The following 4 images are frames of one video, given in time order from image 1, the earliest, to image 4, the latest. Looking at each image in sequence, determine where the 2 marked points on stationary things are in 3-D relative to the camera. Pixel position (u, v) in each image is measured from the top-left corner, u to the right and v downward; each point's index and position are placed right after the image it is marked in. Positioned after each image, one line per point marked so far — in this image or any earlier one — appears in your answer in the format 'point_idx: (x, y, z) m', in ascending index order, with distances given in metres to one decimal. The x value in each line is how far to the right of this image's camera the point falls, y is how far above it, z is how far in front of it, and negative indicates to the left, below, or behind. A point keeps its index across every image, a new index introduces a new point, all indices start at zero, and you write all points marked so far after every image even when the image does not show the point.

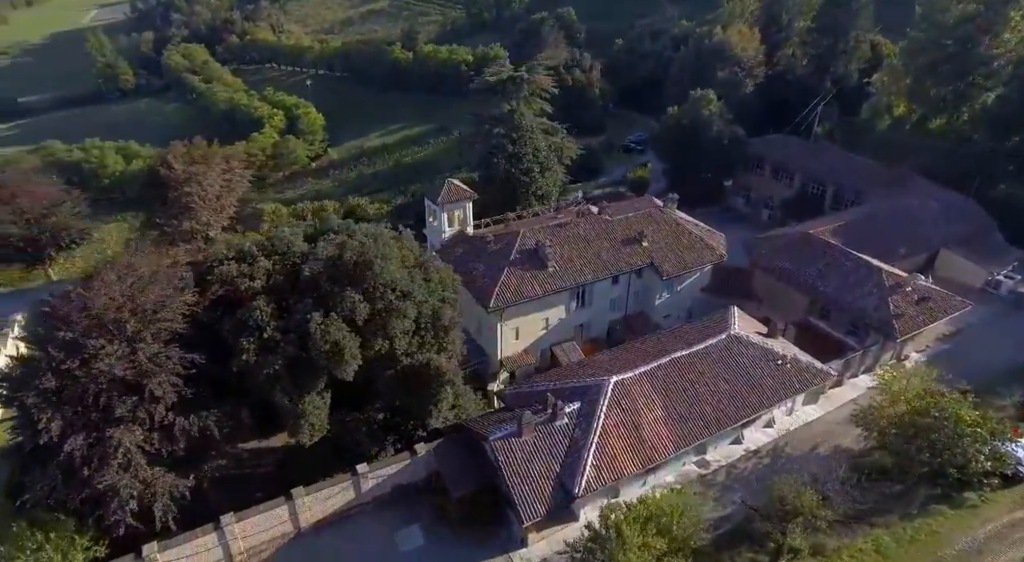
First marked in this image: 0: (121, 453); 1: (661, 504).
0: (-11.9, -5.2, +18.3) m
1: (+4.7, -7.3, +19.6) m
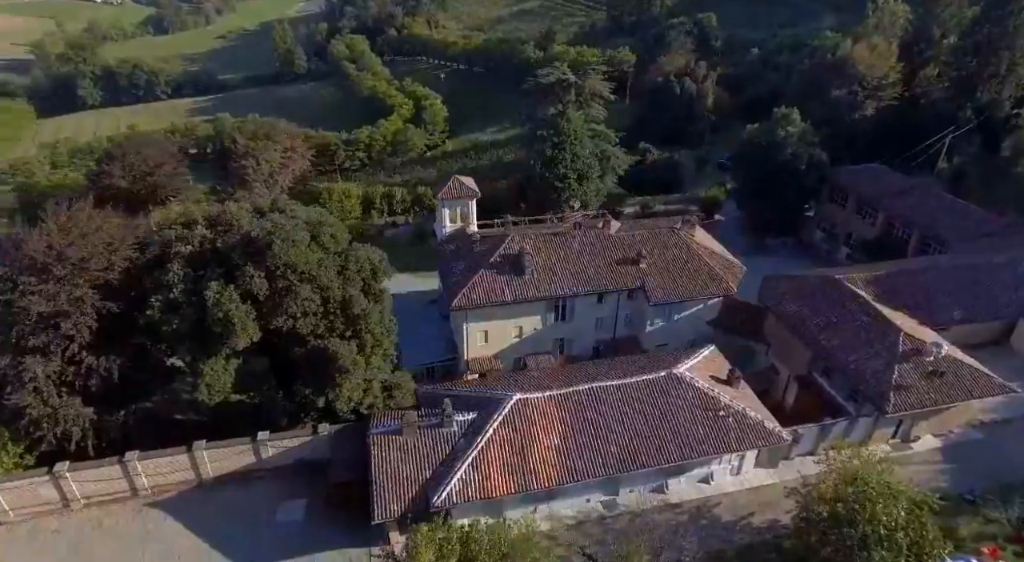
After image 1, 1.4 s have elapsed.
0: (-16.9, -3.4, +21.2) m
1: (-0.9, -7.8, +18.6) m
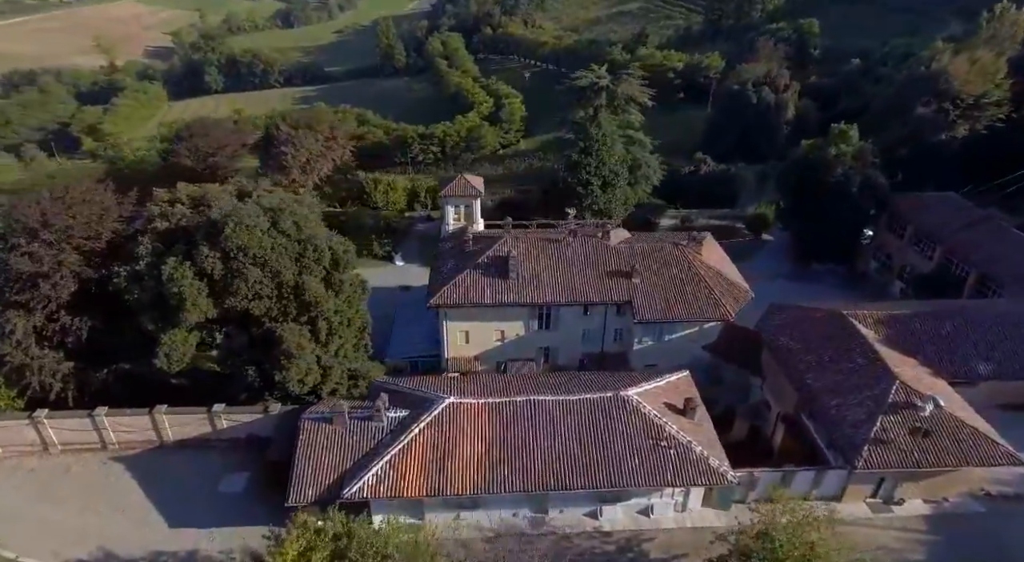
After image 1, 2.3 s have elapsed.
0: (-19.5, -1.9, +23.6) m
1: (-4.5, -7.7, +18.6) m
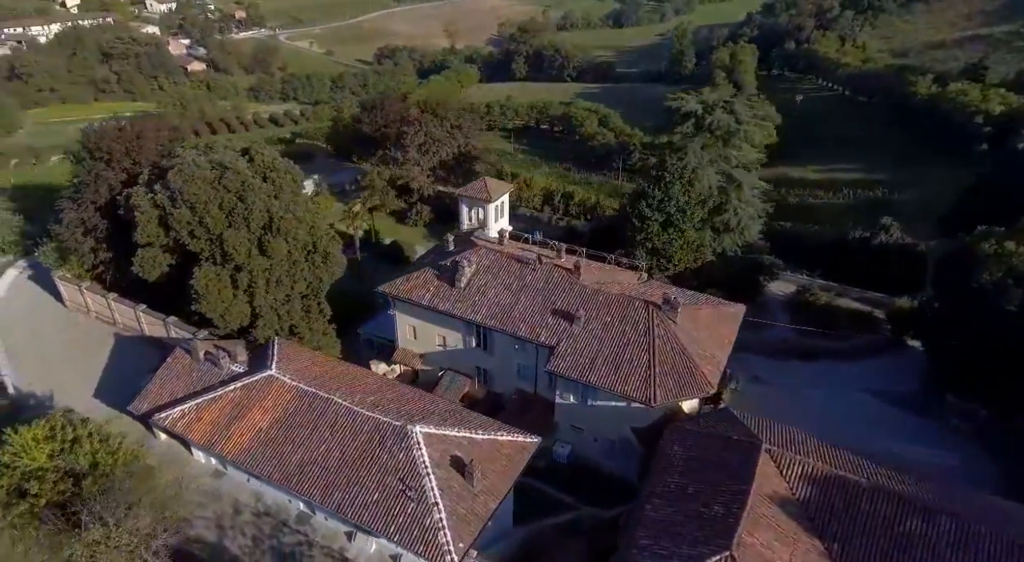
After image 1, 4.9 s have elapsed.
0: (-23.6, +3.3, +32.1) m
1: (-14.5, -5.8, +21.3) m
